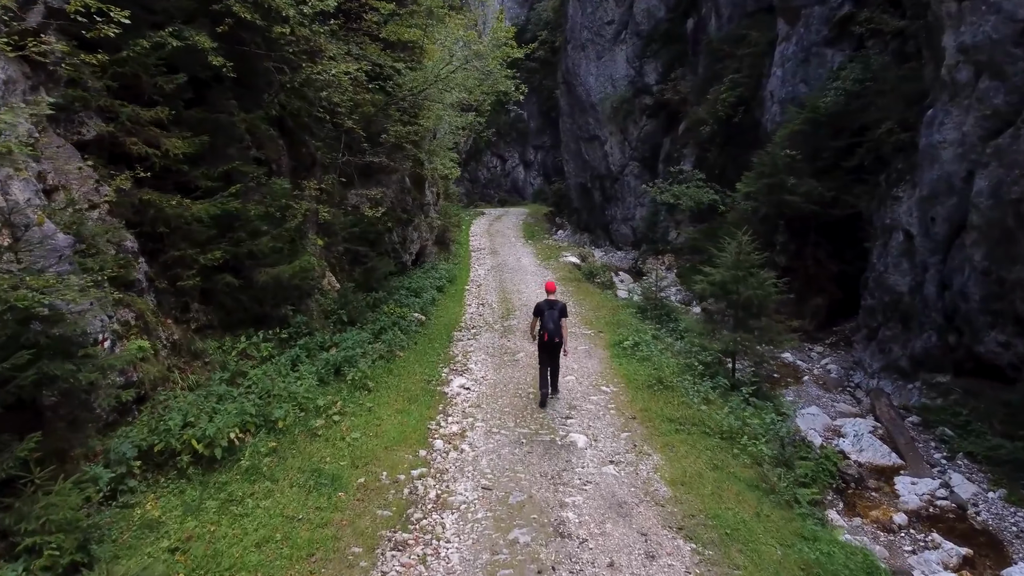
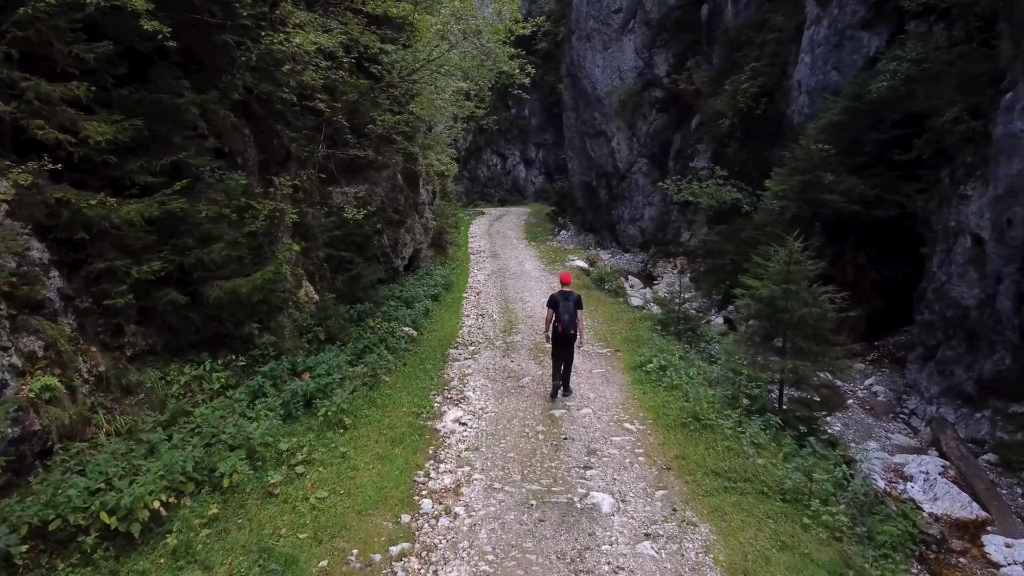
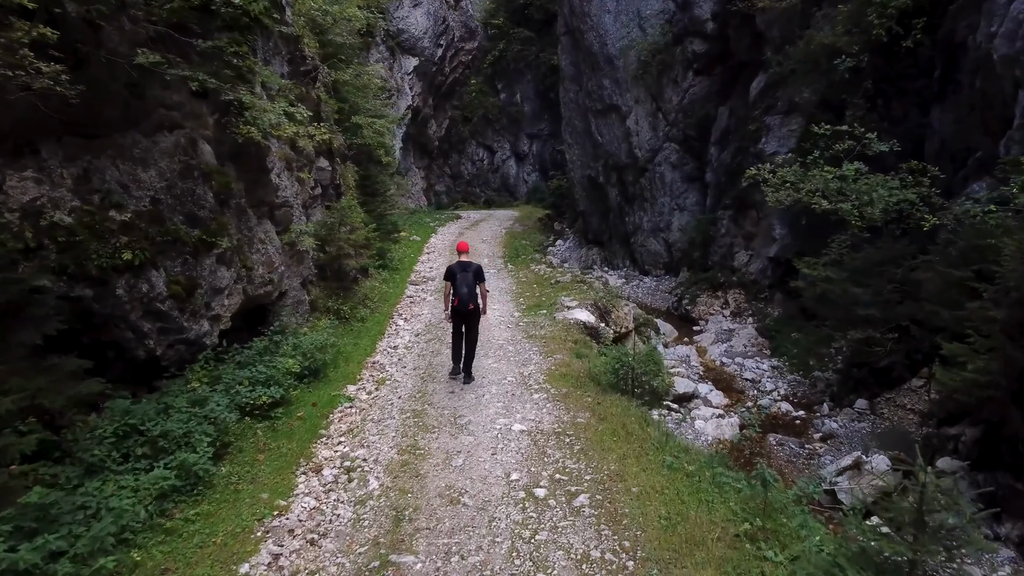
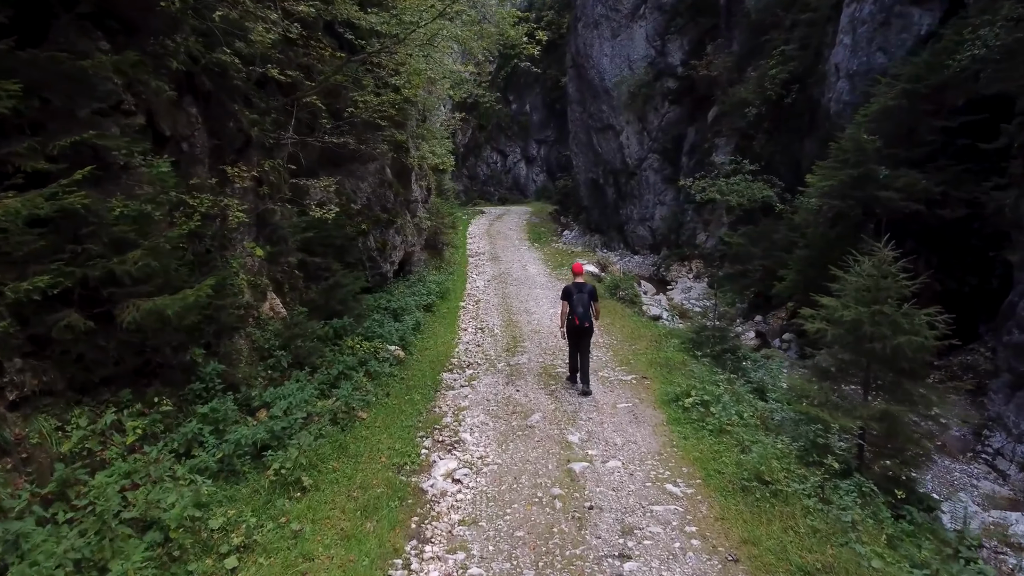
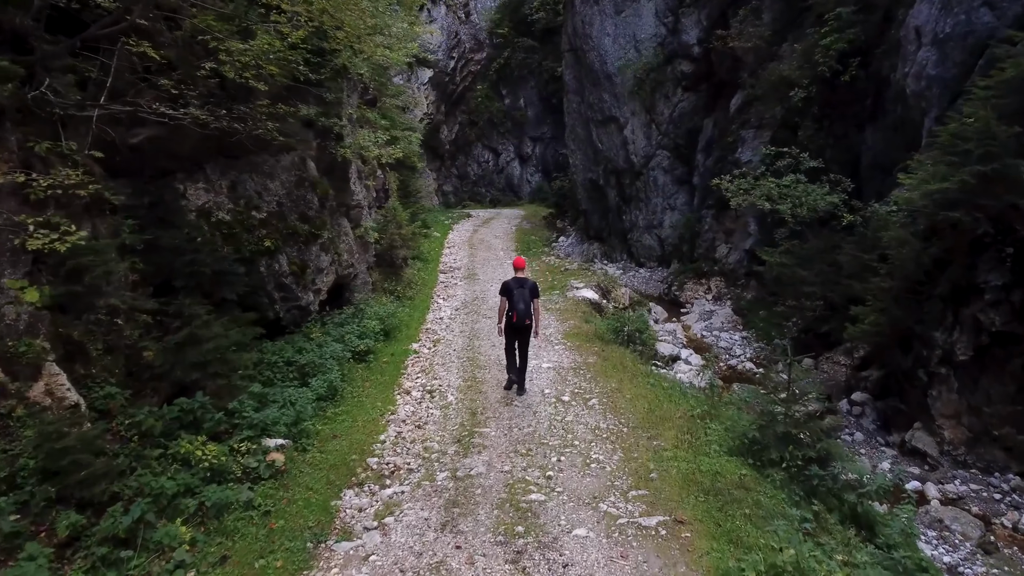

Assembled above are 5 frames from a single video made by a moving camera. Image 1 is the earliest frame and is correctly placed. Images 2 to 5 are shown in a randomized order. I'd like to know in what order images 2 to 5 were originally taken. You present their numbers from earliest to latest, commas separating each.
2, 4, 5, 3
